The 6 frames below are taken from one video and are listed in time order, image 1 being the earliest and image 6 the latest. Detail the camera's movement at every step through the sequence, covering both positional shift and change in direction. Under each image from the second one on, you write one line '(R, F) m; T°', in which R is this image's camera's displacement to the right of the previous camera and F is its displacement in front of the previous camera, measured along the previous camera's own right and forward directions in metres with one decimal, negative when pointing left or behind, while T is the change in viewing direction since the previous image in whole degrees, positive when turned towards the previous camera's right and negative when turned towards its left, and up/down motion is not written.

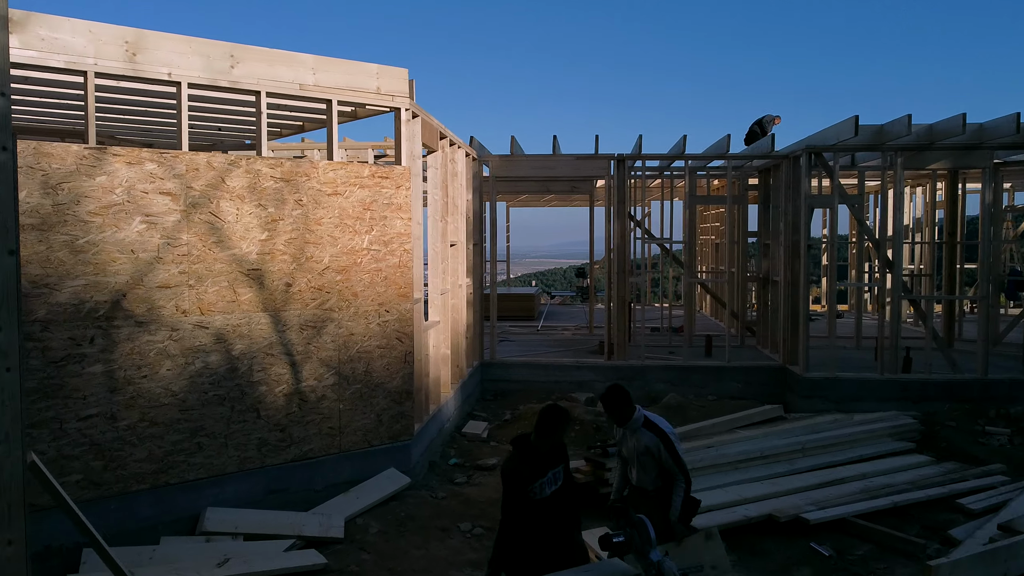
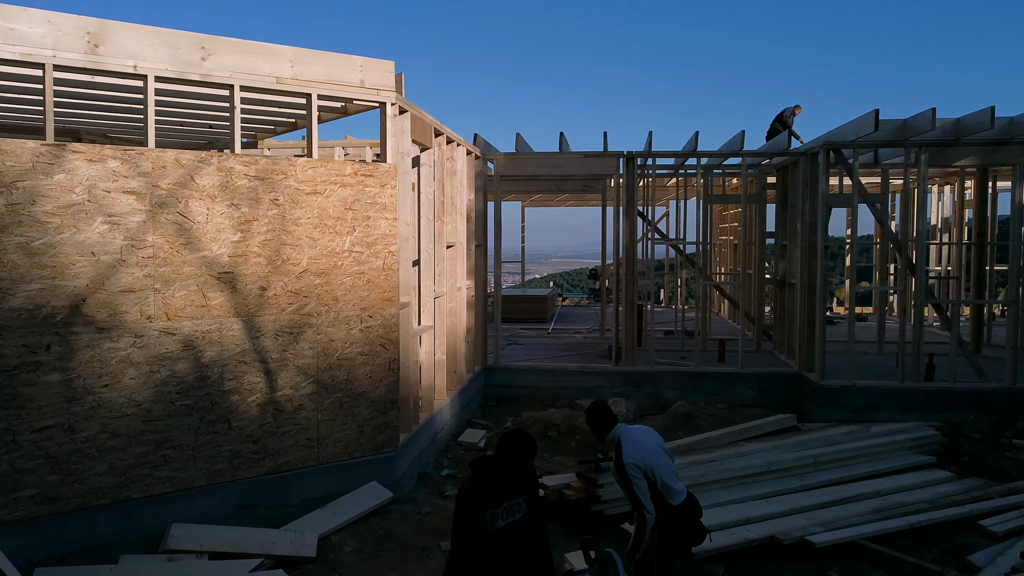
(+0.2, +0.3) m; -2°
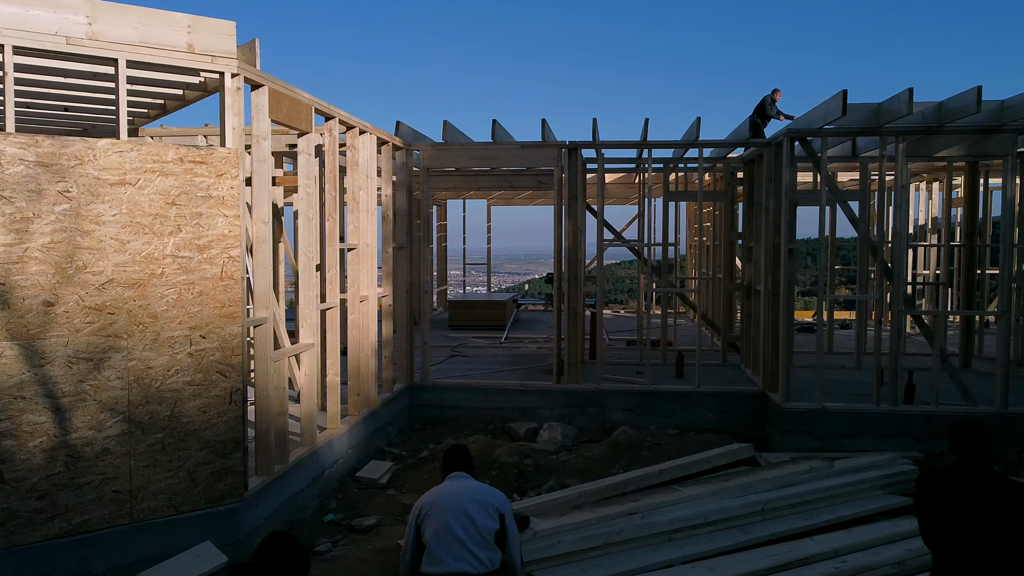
(+0.6, +1.0) m; 0°
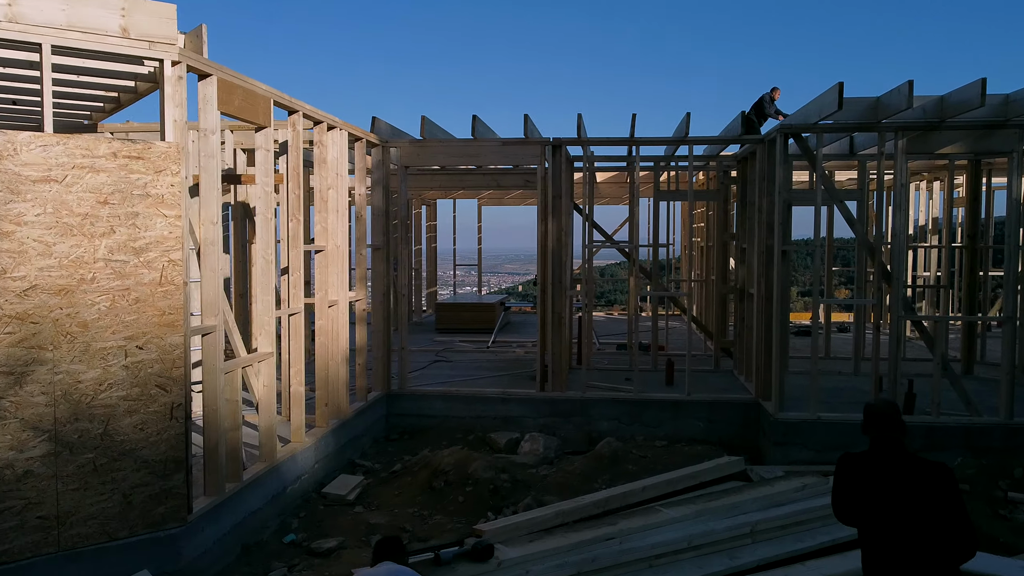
(+0.2, +0.3) m; 0°
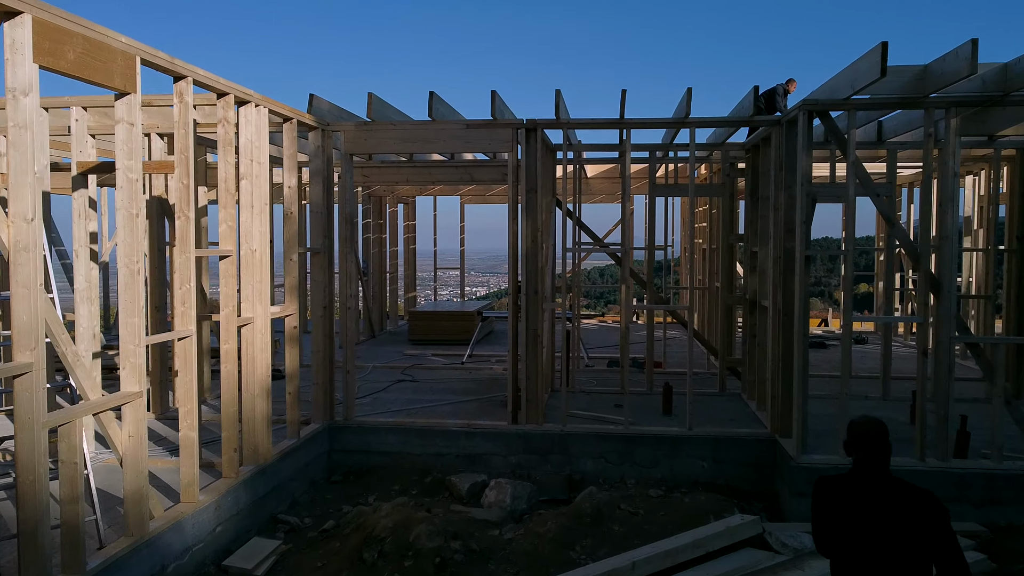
(+0.2, +1.2) m; 0°
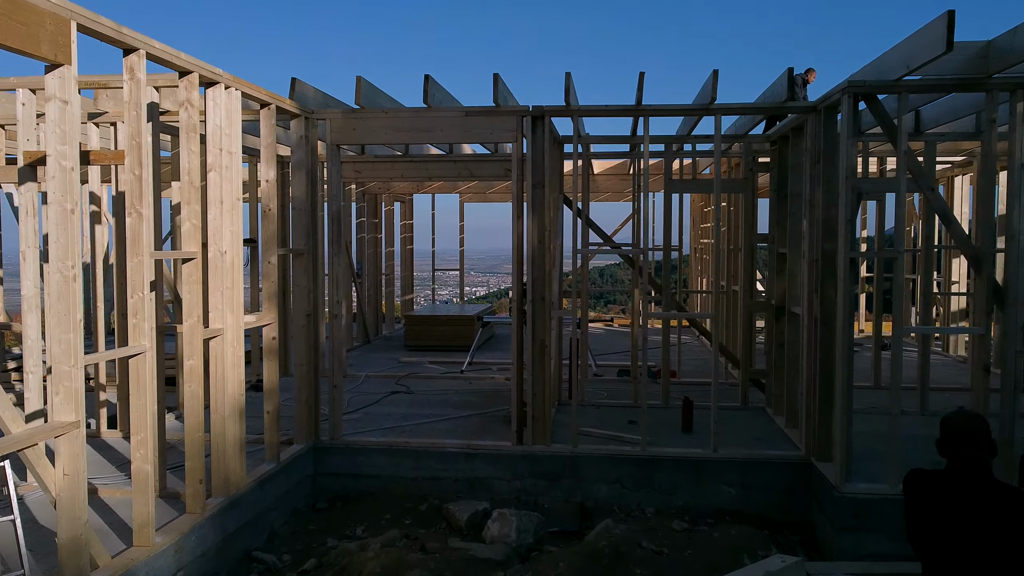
(0.0, +0.6) m; 0°
